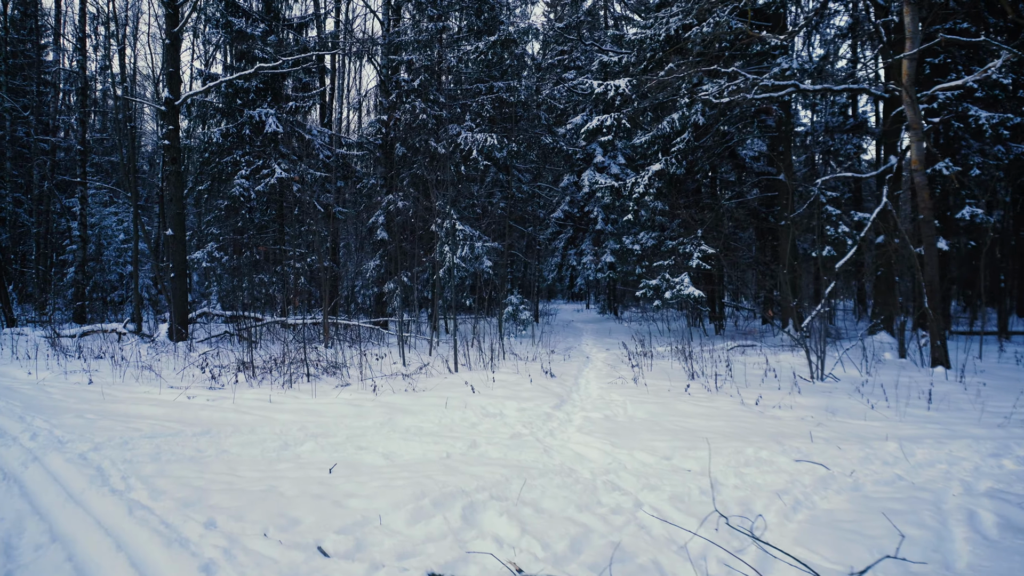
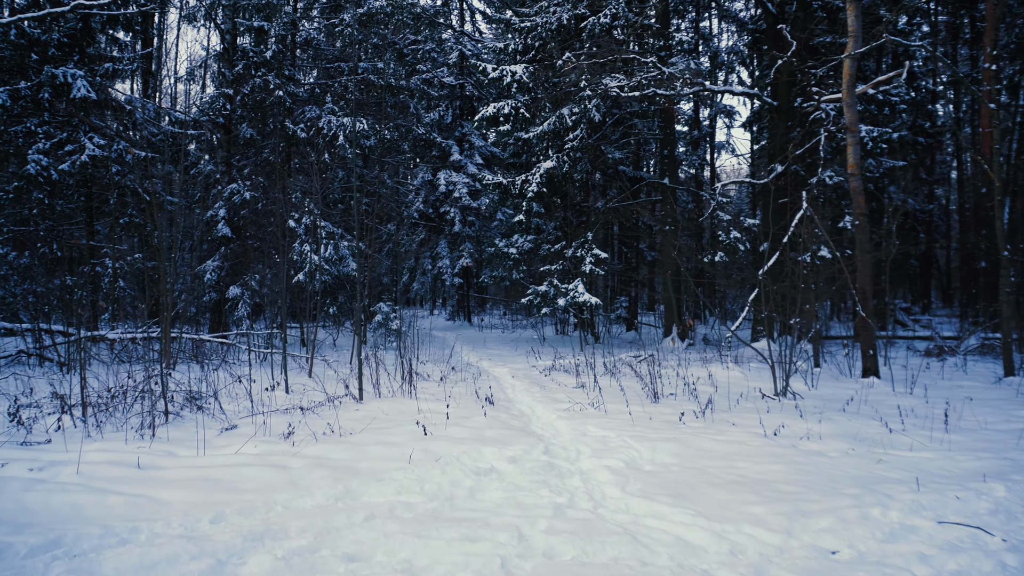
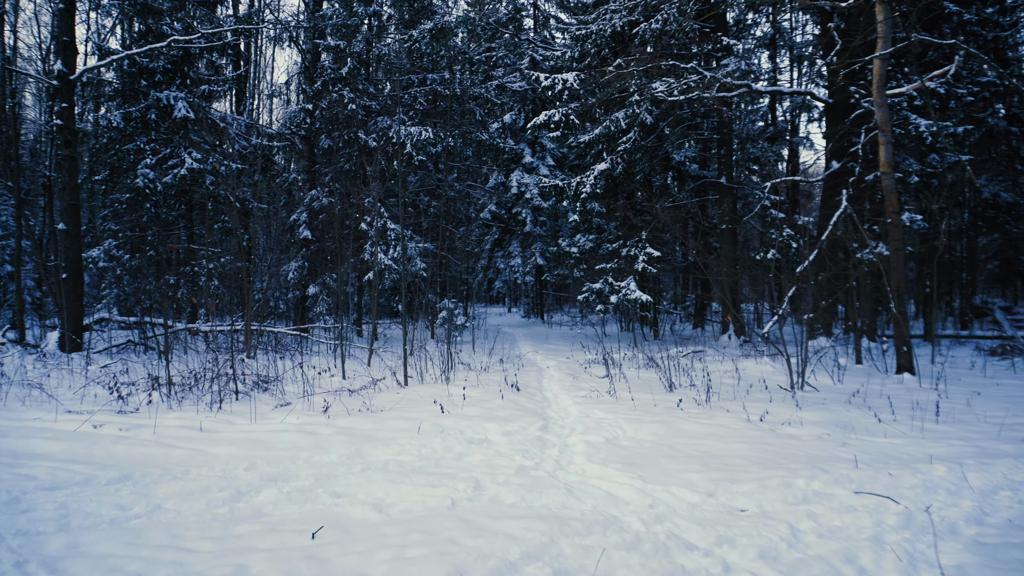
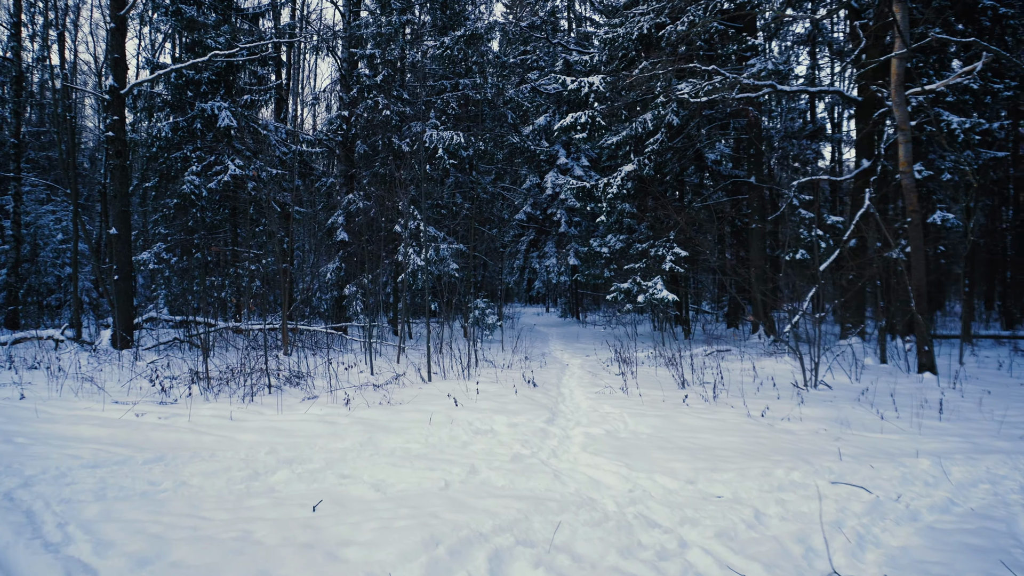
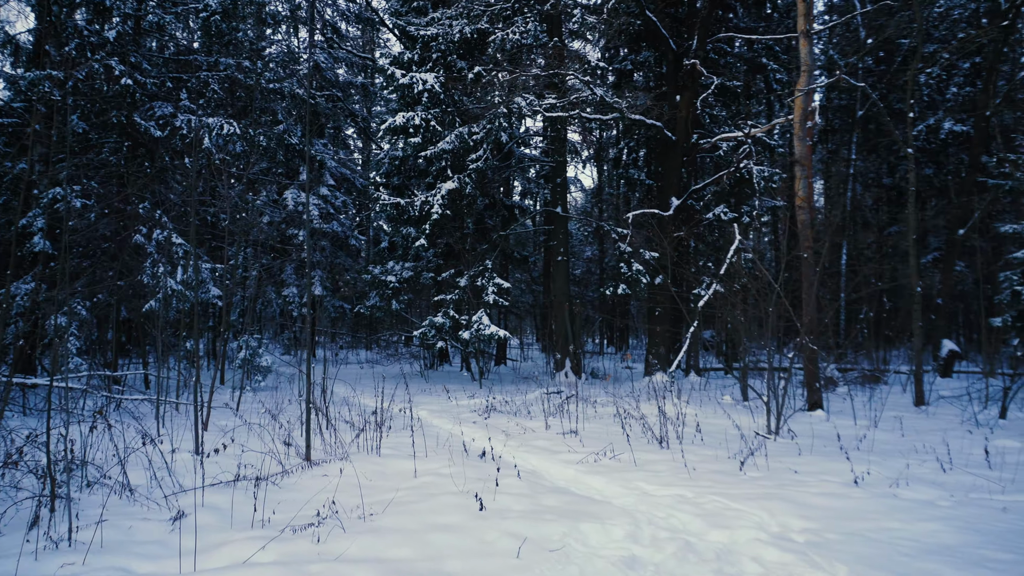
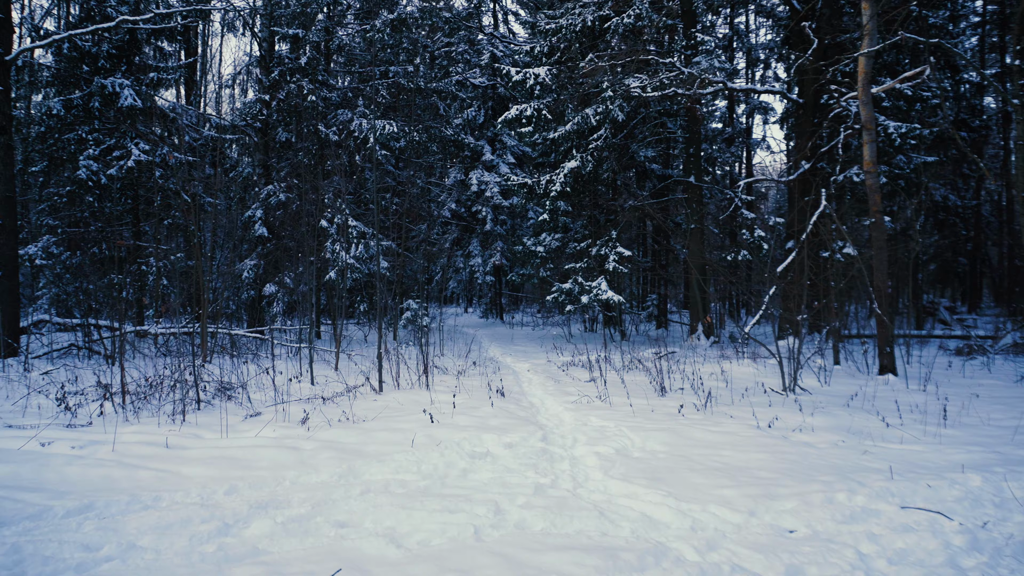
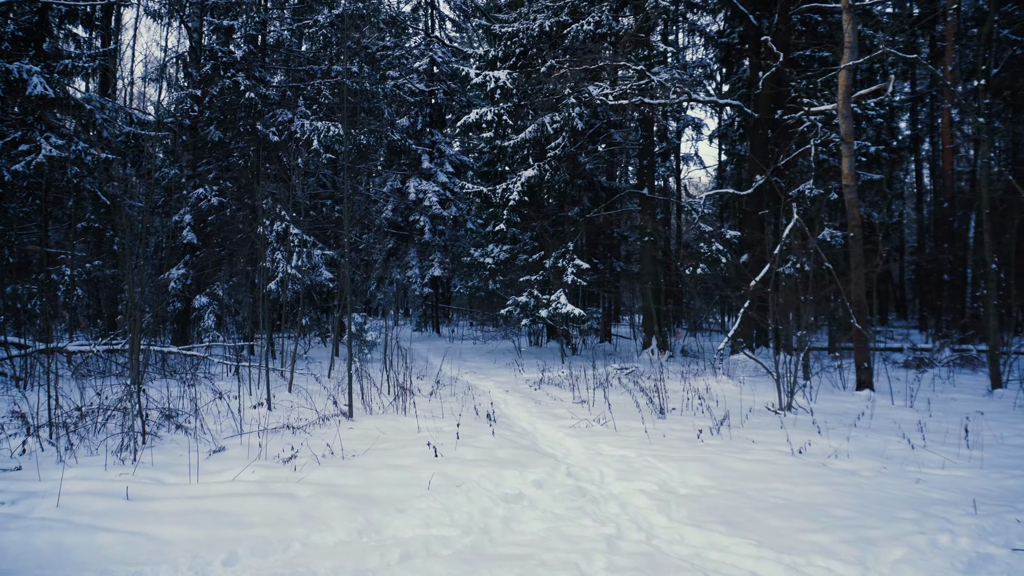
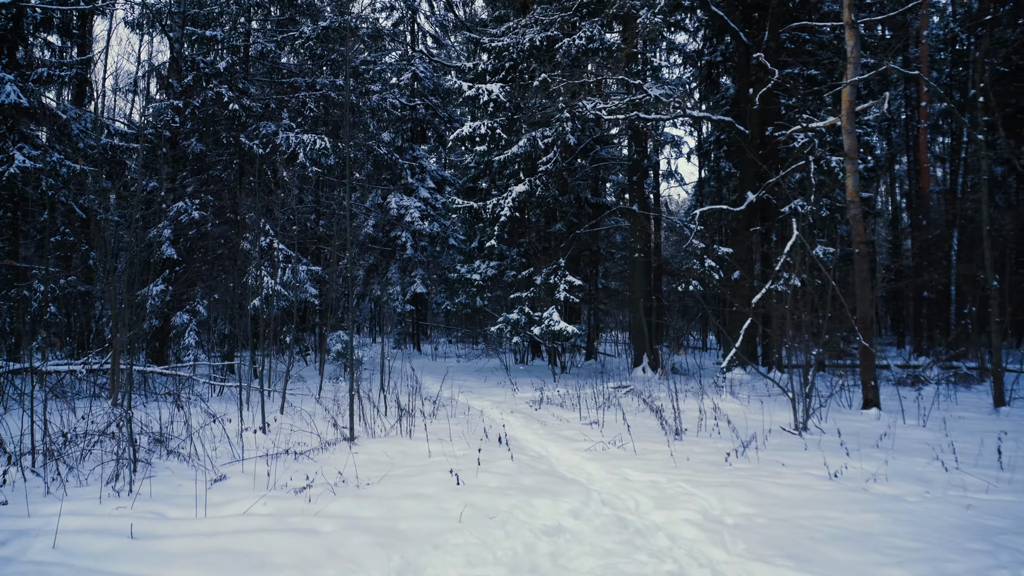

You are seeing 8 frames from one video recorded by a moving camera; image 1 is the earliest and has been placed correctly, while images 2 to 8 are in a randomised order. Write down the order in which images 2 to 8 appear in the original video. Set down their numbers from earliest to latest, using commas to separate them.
4, 3, 6, 2, 7, 8, 5
